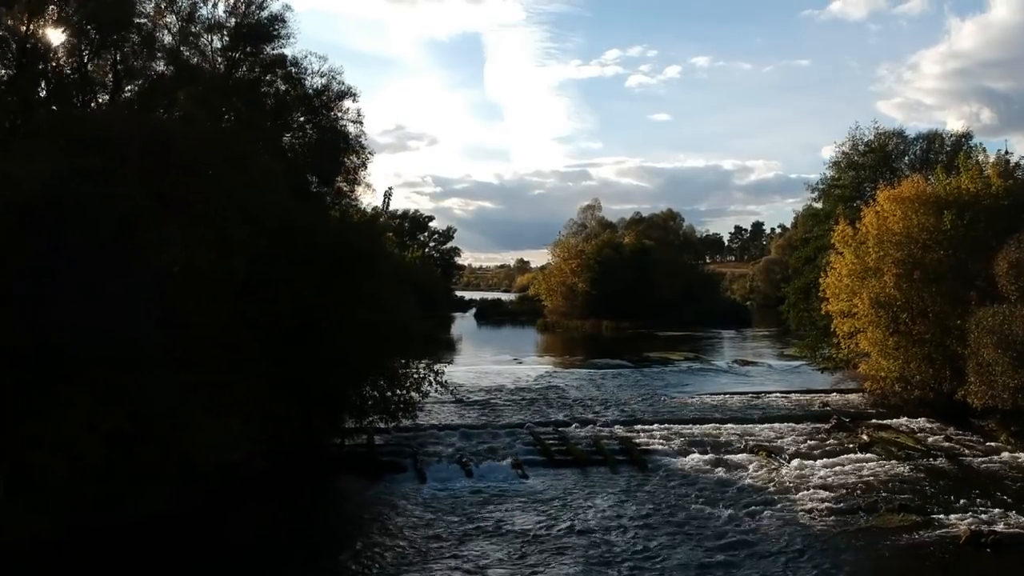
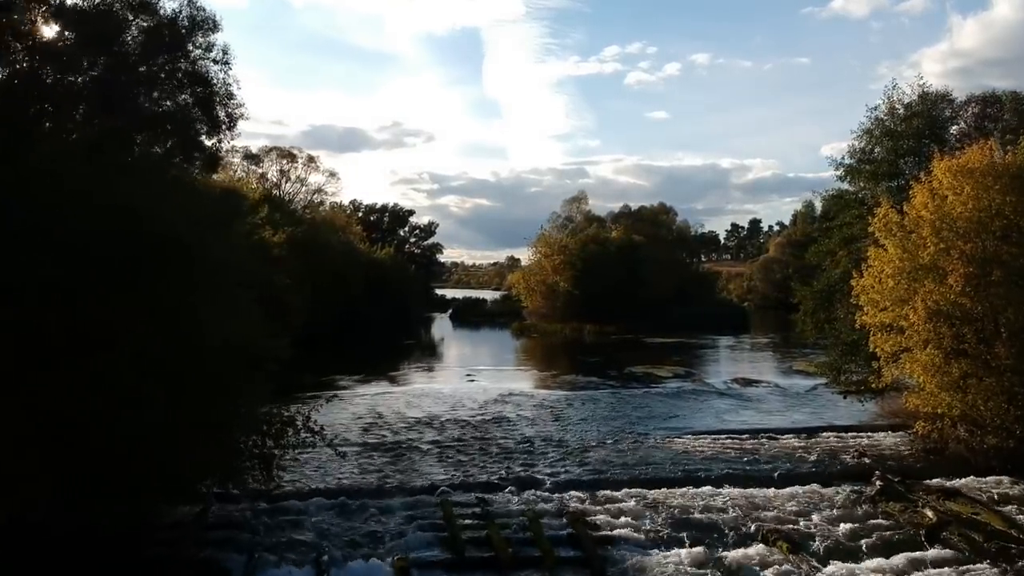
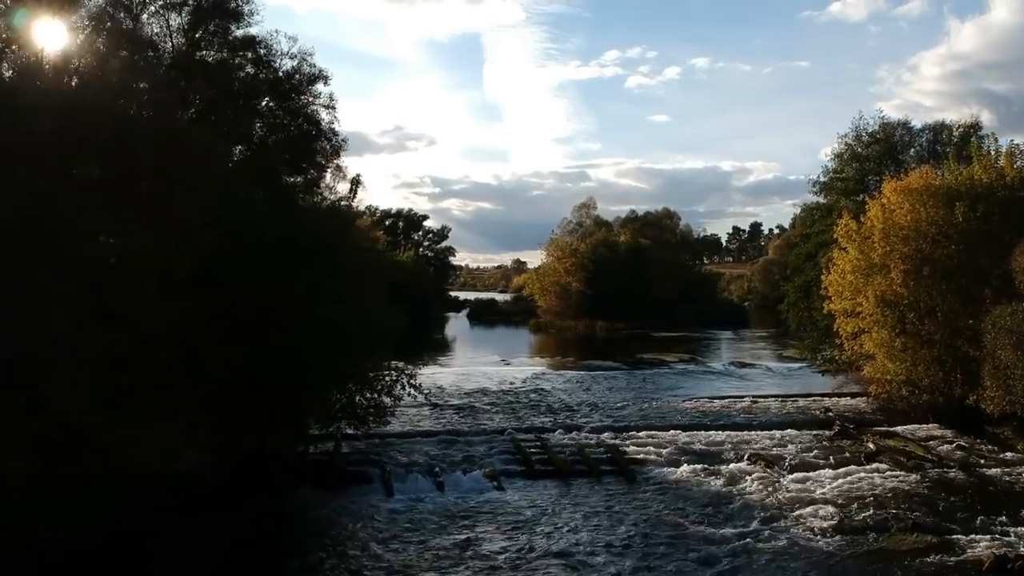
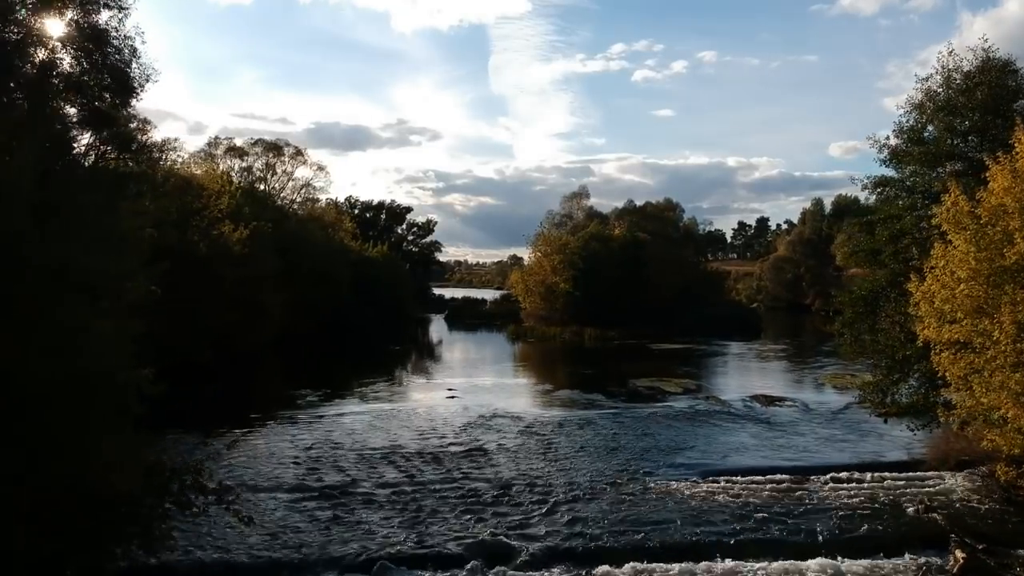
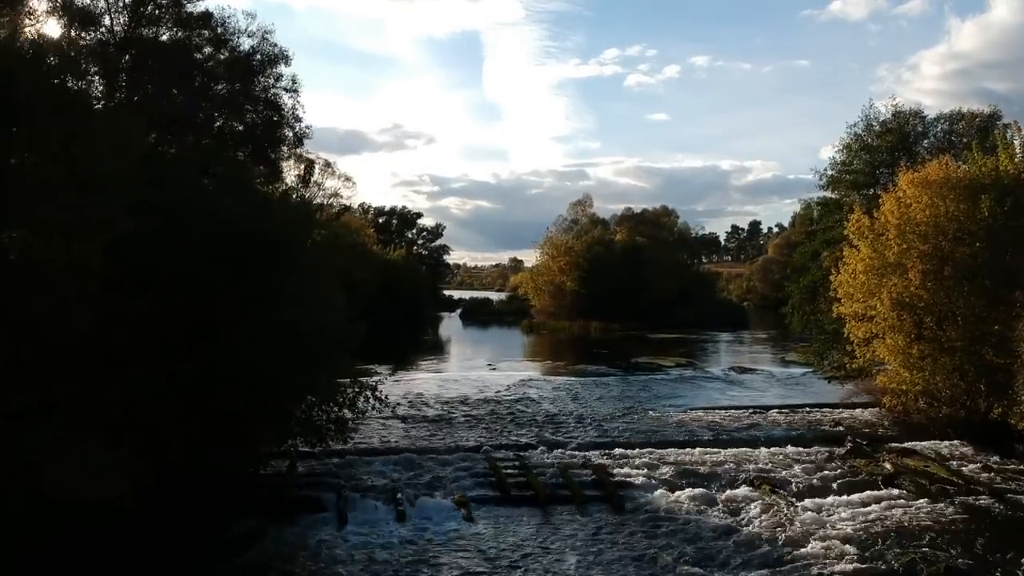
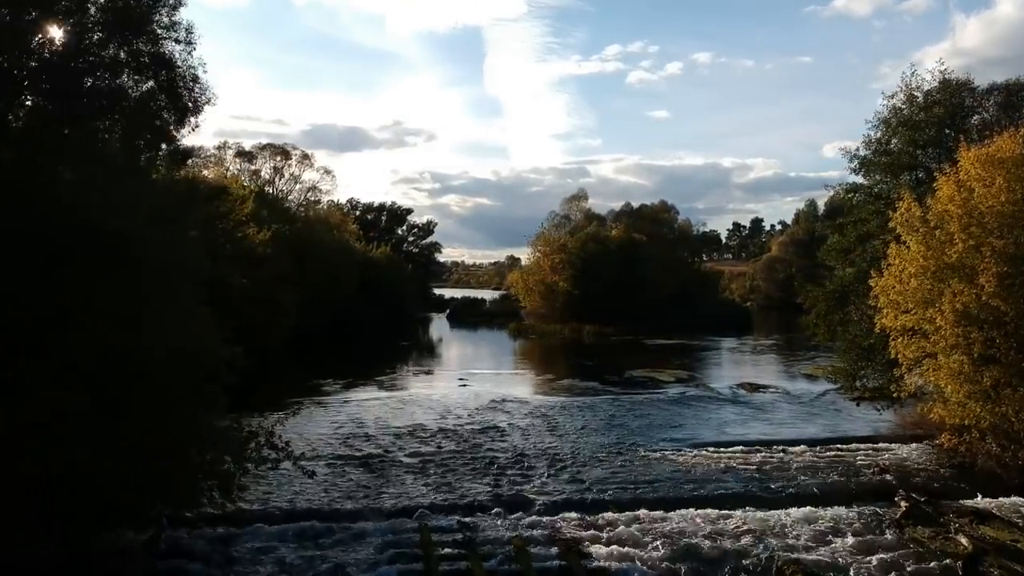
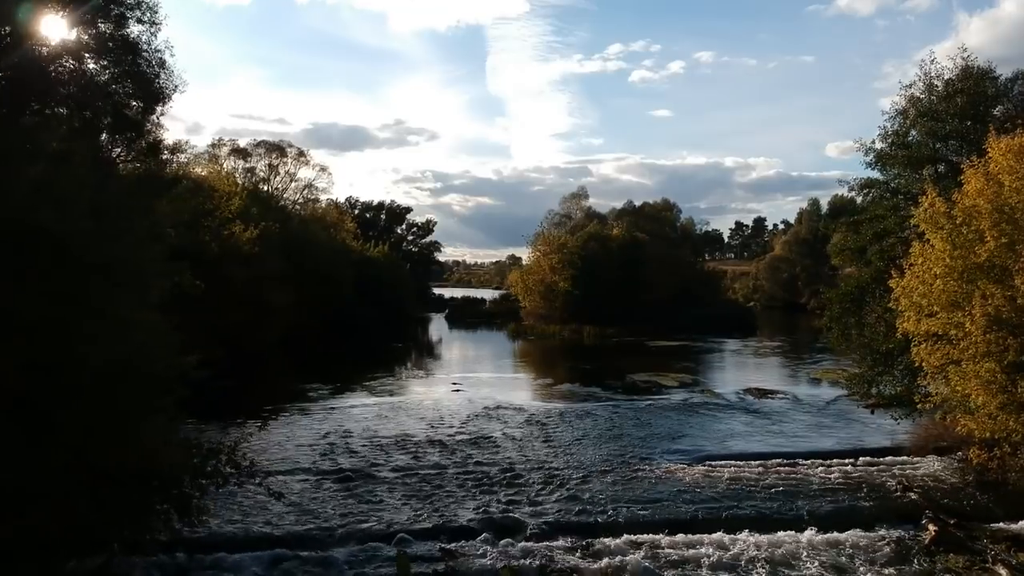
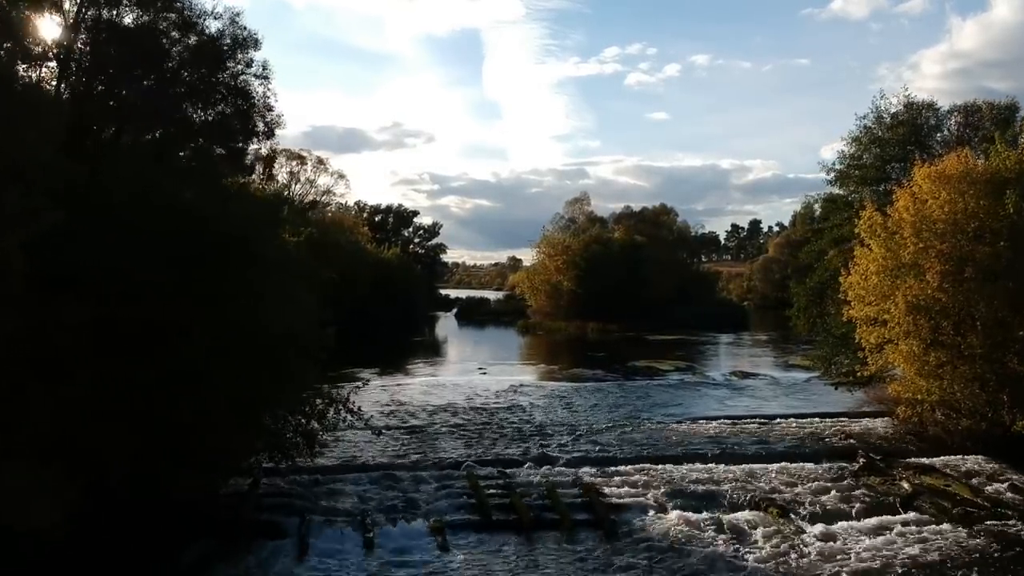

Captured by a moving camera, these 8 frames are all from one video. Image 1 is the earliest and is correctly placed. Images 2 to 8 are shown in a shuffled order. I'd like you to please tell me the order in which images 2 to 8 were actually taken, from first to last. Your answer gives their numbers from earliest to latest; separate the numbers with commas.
3, 5, 8, 2, 6, 7, 4
